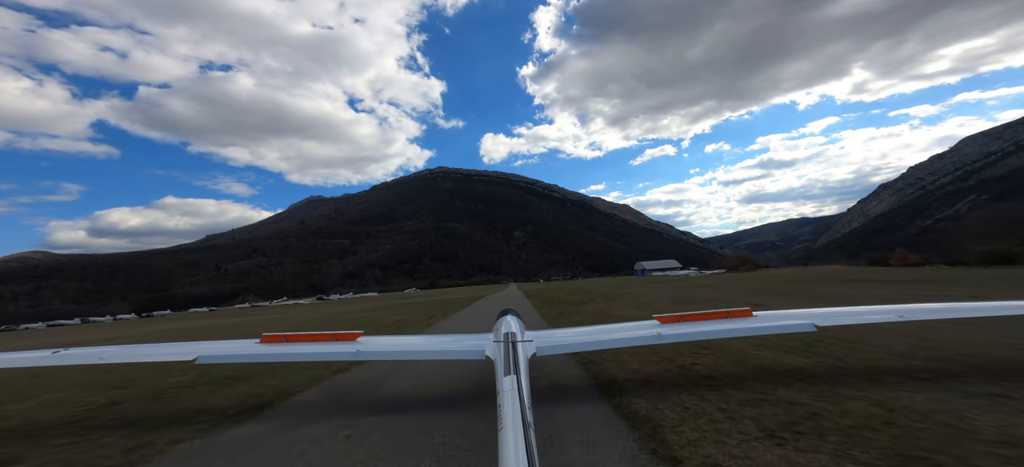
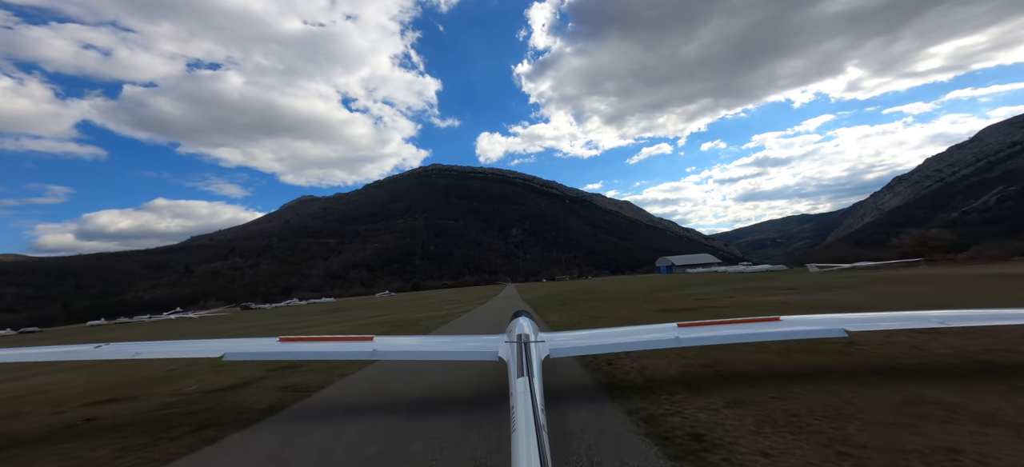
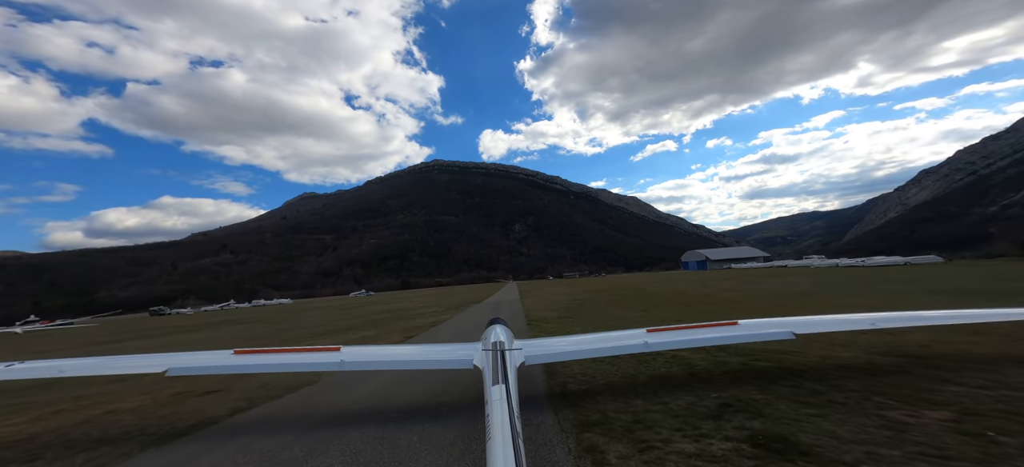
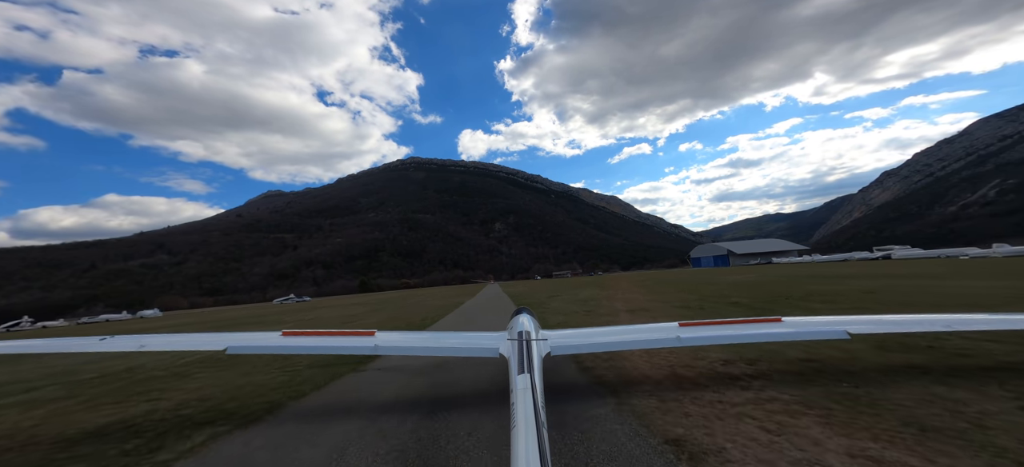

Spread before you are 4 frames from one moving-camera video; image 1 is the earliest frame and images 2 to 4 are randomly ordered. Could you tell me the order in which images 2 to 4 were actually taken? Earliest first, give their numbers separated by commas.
2, 3, 4
